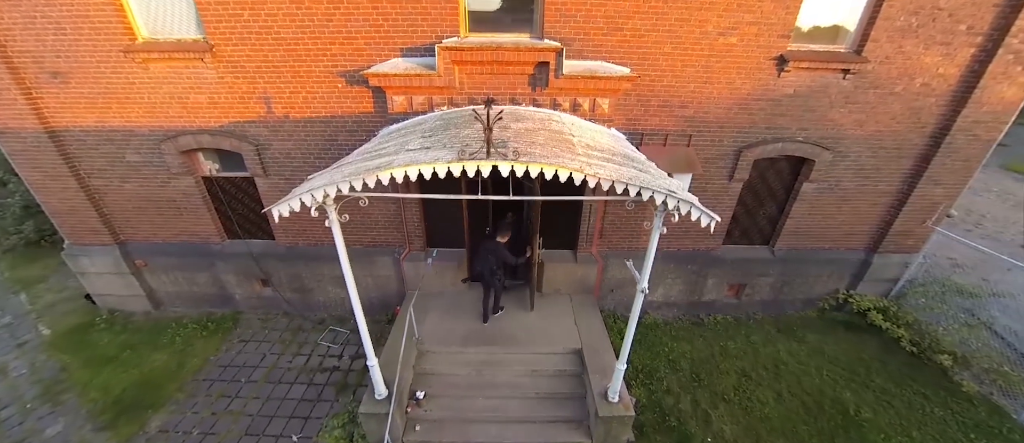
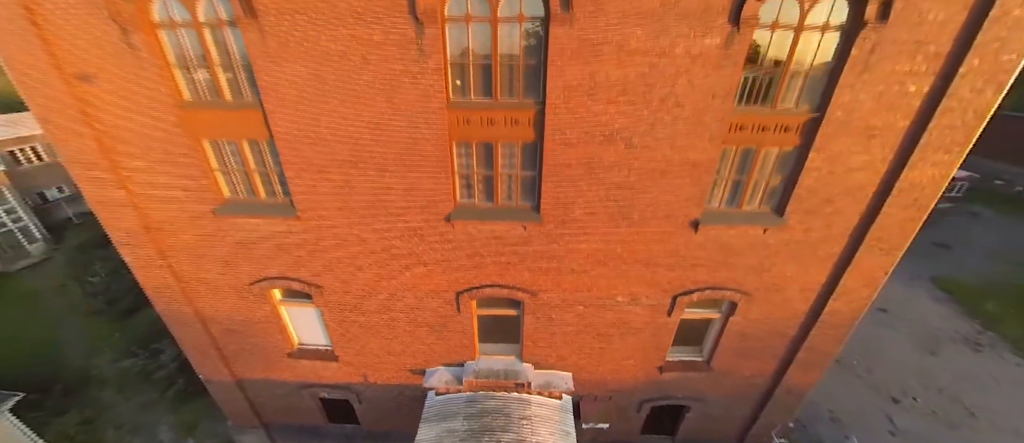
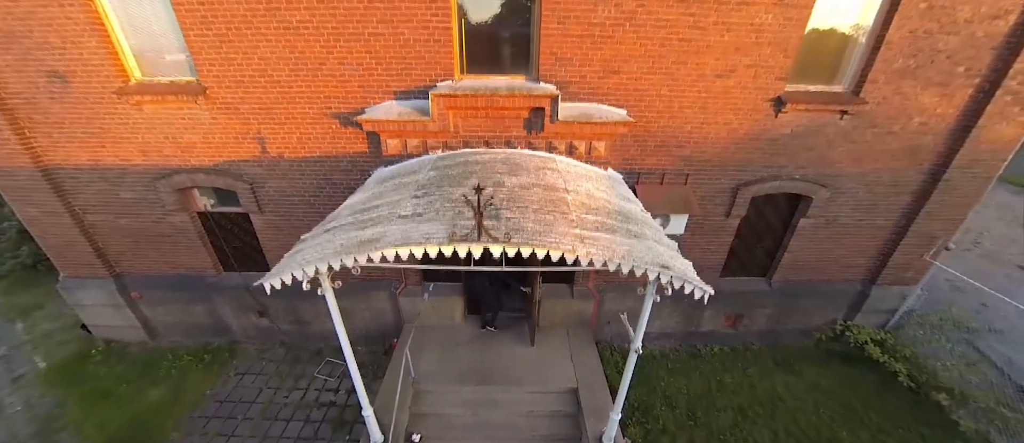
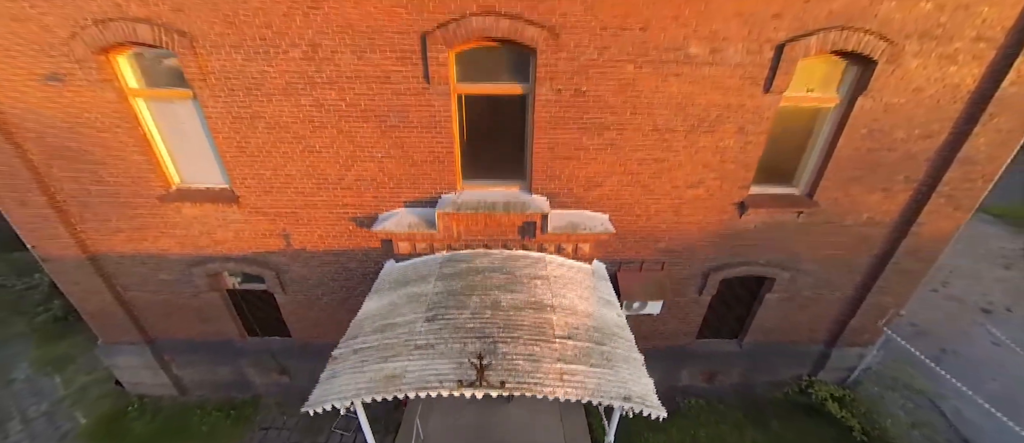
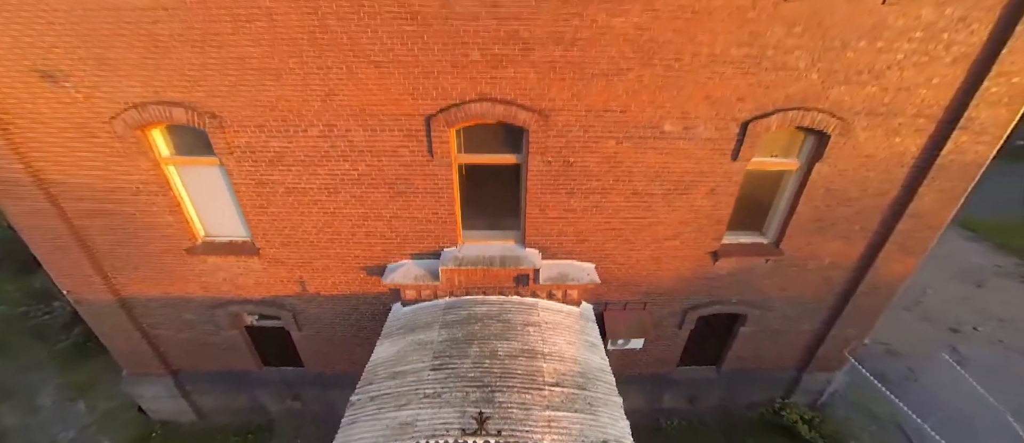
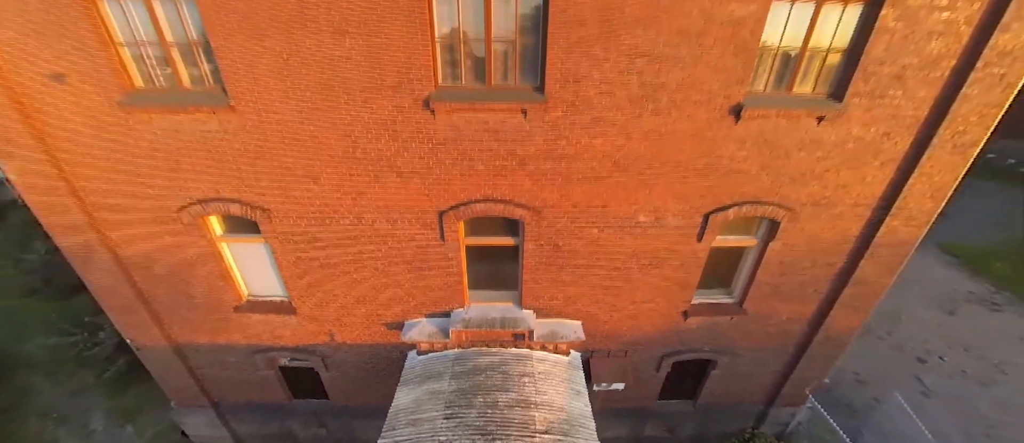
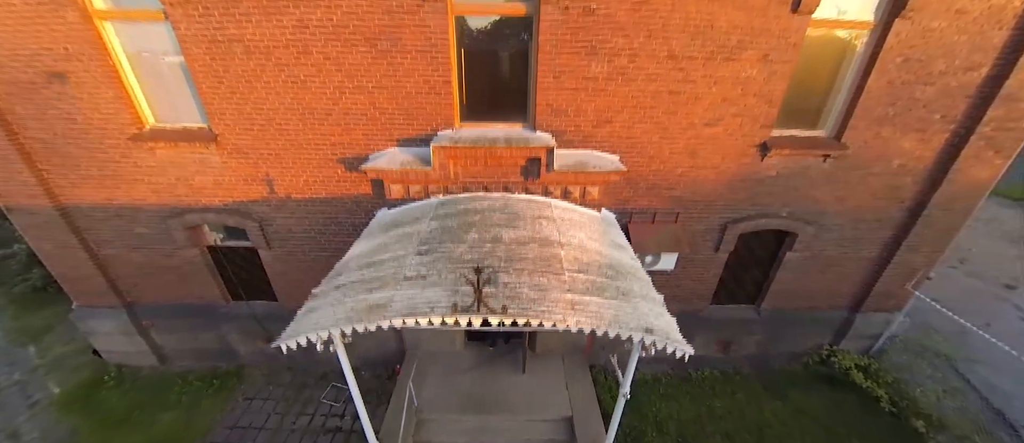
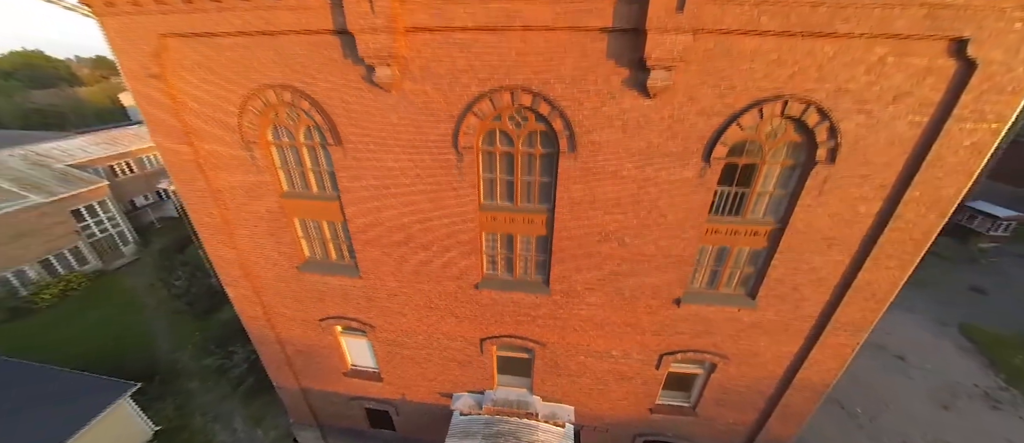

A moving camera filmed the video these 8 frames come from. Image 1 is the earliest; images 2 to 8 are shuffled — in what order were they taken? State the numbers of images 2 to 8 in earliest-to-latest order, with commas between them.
3, 7, 4, 5, 6, 2, 8
